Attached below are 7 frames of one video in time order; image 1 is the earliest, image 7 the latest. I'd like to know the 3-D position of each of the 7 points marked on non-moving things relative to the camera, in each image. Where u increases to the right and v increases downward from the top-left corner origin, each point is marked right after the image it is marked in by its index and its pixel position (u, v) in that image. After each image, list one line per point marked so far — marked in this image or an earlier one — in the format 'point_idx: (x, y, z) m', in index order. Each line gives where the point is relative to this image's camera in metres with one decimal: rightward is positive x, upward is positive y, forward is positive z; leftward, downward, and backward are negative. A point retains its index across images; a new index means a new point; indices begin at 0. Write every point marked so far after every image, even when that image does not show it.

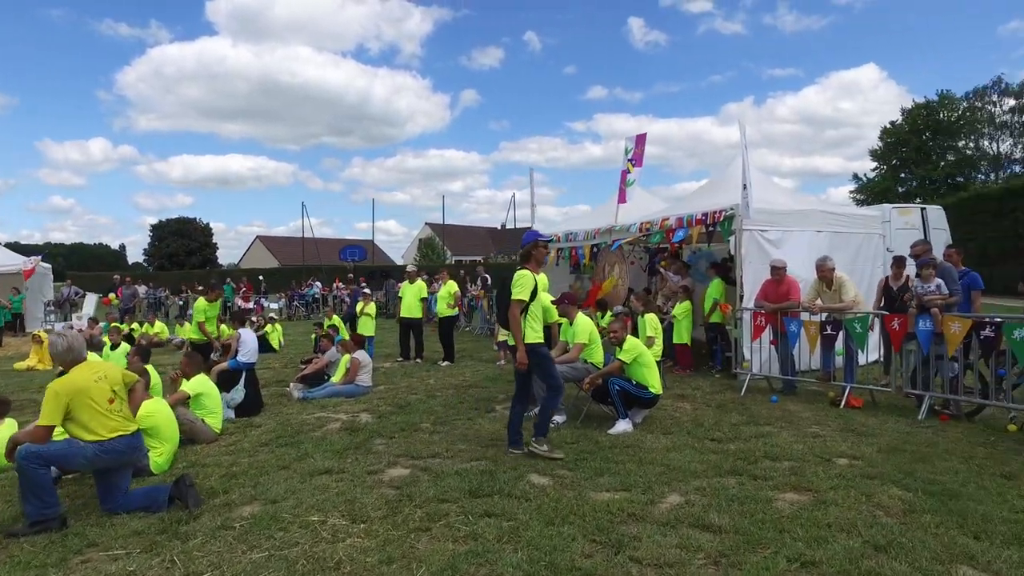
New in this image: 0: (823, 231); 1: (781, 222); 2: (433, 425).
0: (+4.5, +0.8, +9.8) m
1: (+3.7, +0.9, +9.4) m
2: (-0.8, -1.4, +6.9) m
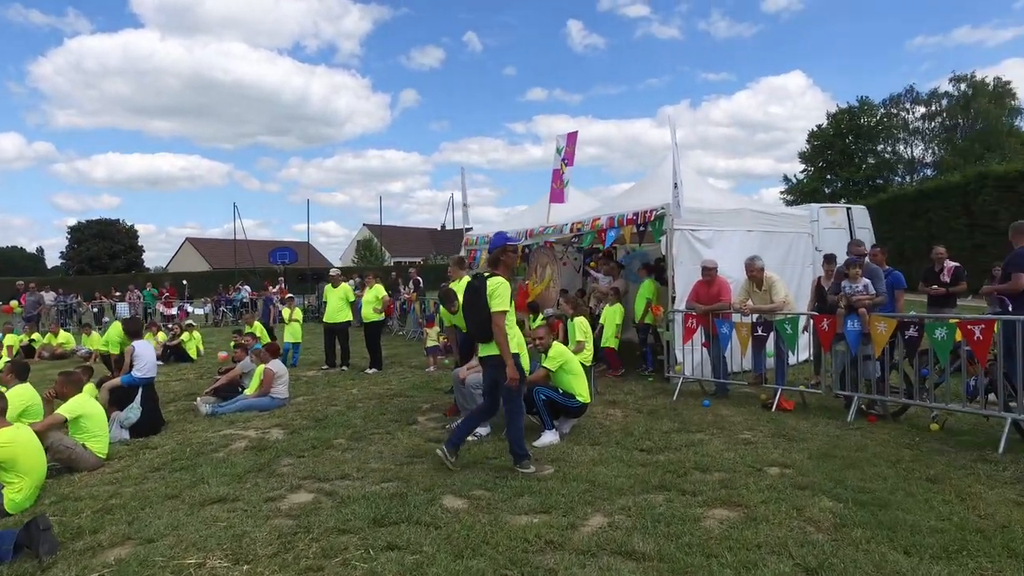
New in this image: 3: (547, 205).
0: (+3.5, +0.8, +9.8) m
1: (+2.7, +0.9, +9.3) m
2: (-1.5, -1.5, +6.5) m
3: (+0.6, +1.4, +11.7) m
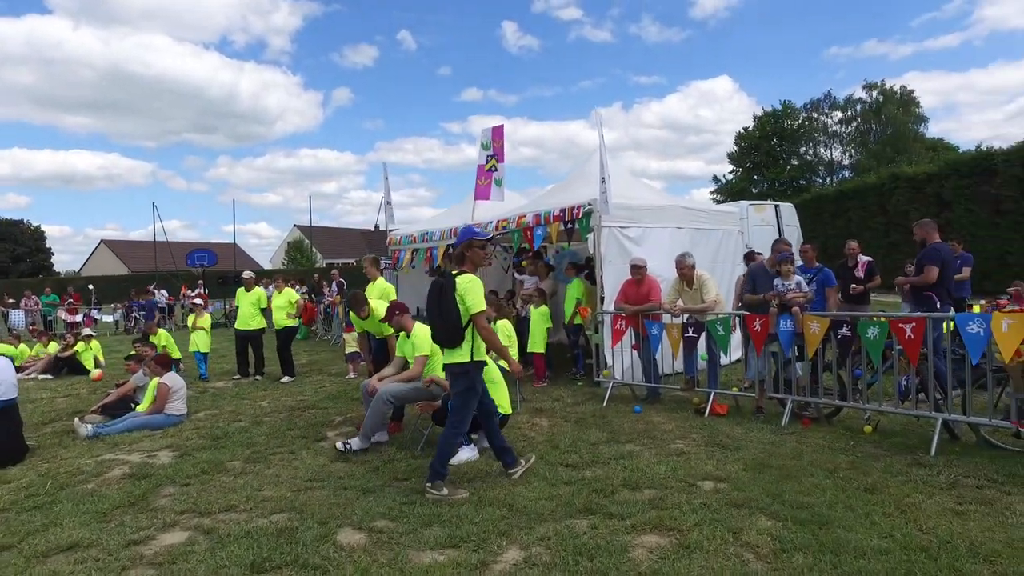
0: (+2.4, +0.8, +9.5) m
1: (+1.7, +0.9, +9.0) m
2: (-2.3, -1.5, +5.8) m
3: (-0.6, +1.4, +11.2) m
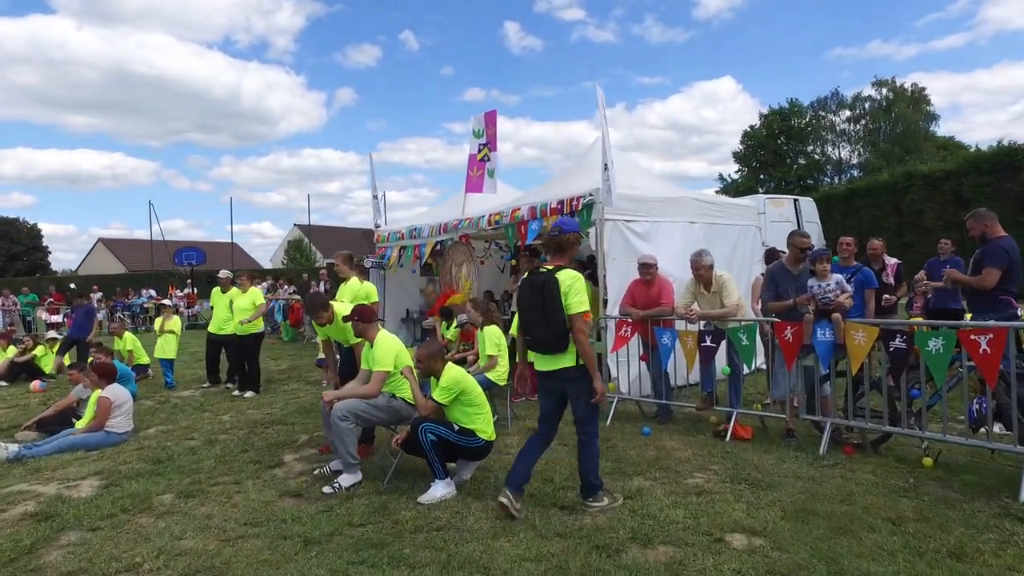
0: (+2.3, +0.8, +8.6) m
1: (+1.6, +0.9, +8.1) m
2: (-2.4, -1.5, +4.8) m
3: (-0.7, +1.4, +10.3) m
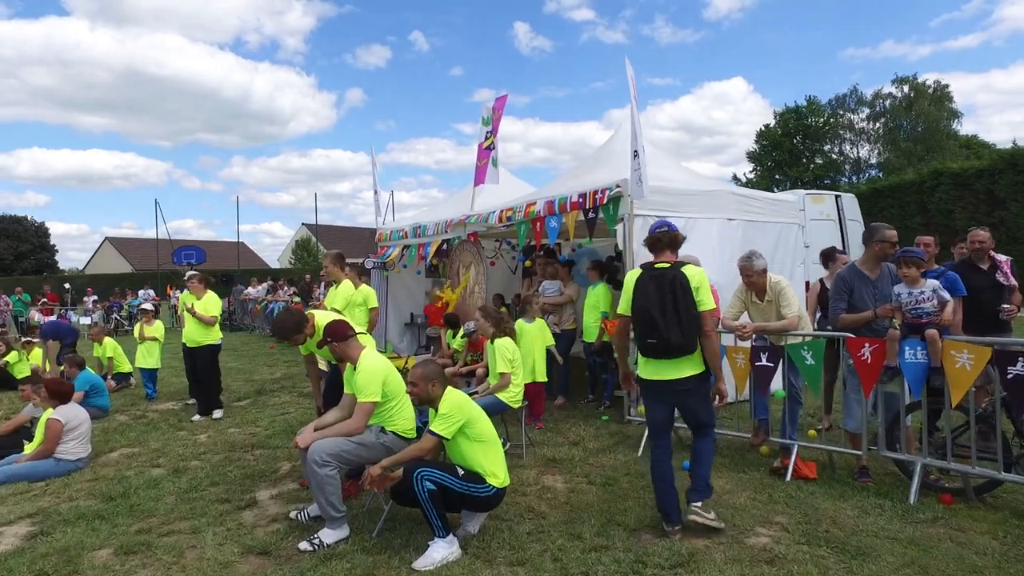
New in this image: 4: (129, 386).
0: (+2.5, +0.8, +7.6) m
1: (+1.8, +0.8, +7.1) m
2: (-2.3, -1.5, +3.9) m
3: (-0.5, +1.4, +9.3) m
4: (-5.5, -1.4, +9.9) m
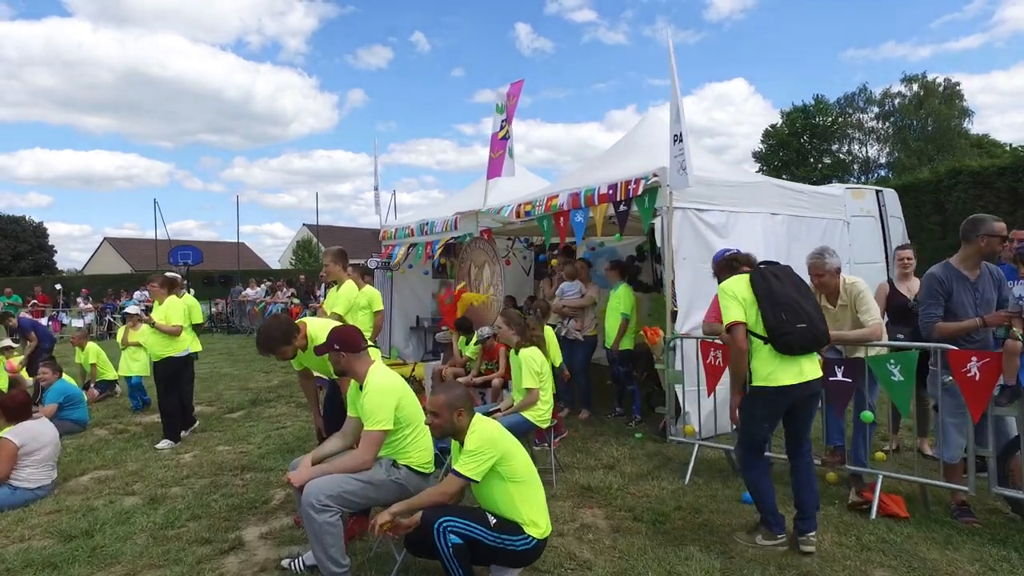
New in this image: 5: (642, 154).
0: (+2.7, +0.7, +6.8) m
1: (+2.0, +0.8, +6.3) m
2: (-2.1, -1.5, +3.2) m
3: (-0.3, +1.3, +8.6) m
4: (-5.3, -1.4, +9.1) m
5: (+1.4, +1.5, +7.5) m
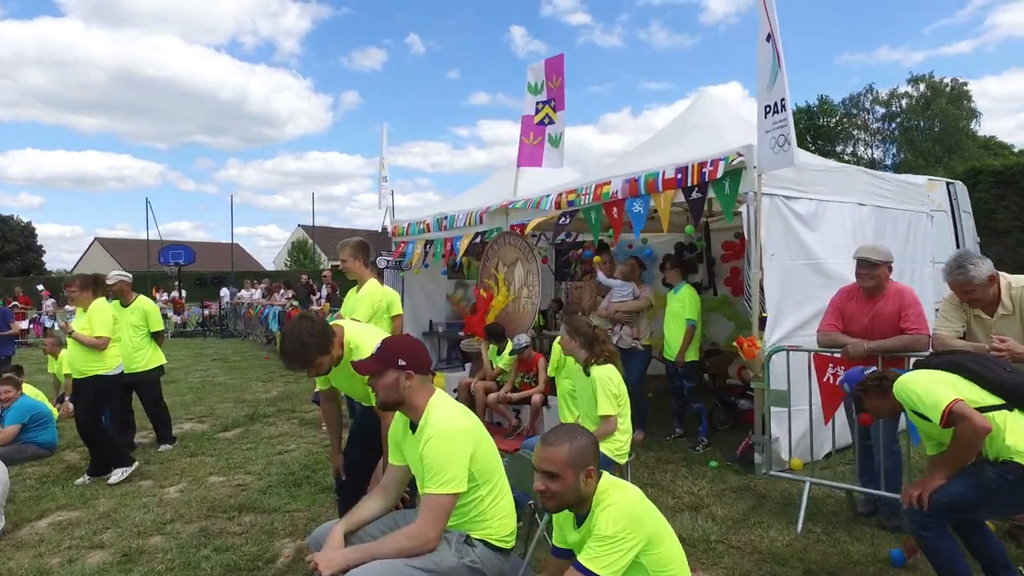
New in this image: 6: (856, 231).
0: (+3.1, +0.7, +5.9) m
1: (+2.4, +0.8, +5.4) m
2: (-1.7, -1.5, +2.1) m
3: (0.0, +1.3, +7.6) m
4: (-5.0, -1.4, +8.1) m
5: (+1.8, +1.4, +6.5) m
6: (+2.9, +0.5, +5.7) m
